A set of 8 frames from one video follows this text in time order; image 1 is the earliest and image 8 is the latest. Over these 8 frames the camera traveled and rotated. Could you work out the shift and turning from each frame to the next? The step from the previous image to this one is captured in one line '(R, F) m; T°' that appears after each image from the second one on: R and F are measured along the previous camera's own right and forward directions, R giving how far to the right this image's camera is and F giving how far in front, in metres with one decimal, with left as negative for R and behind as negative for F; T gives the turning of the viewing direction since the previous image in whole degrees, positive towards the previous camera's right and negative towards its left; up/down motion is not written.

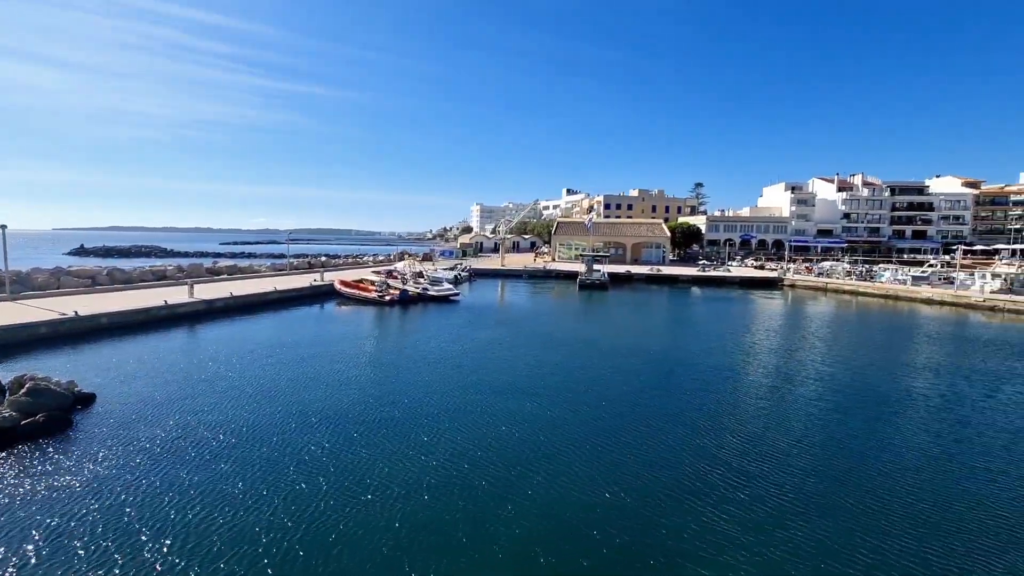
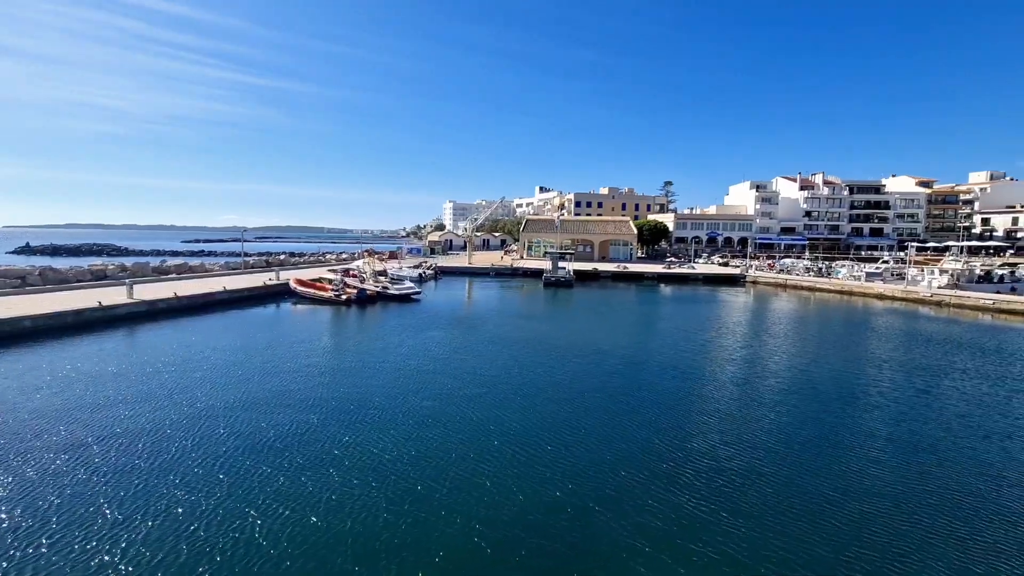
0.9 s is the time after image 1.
(+1.6, +0.8) m; +3°
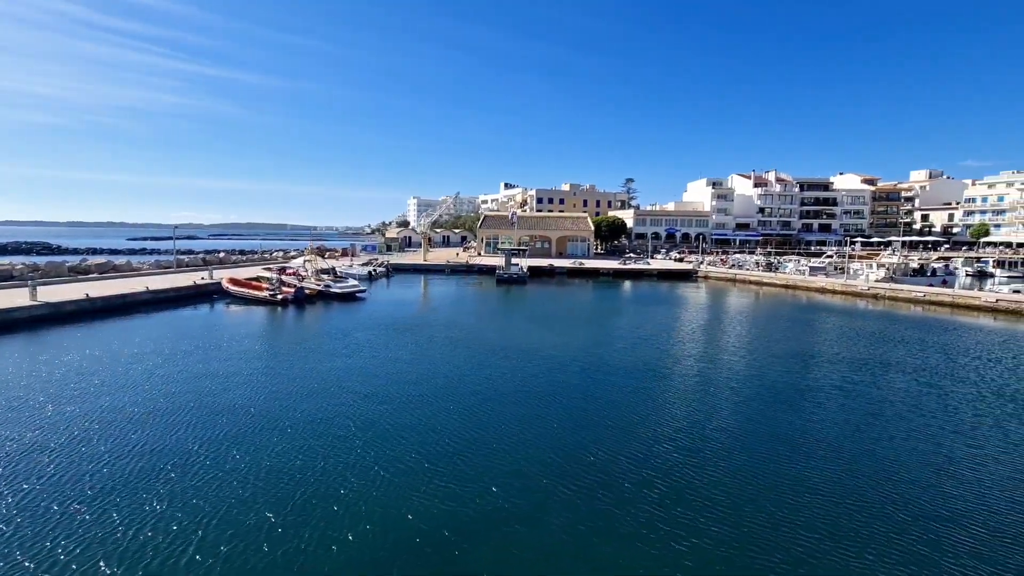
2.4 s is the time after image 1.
(+2.4, +1.2) m; +4°
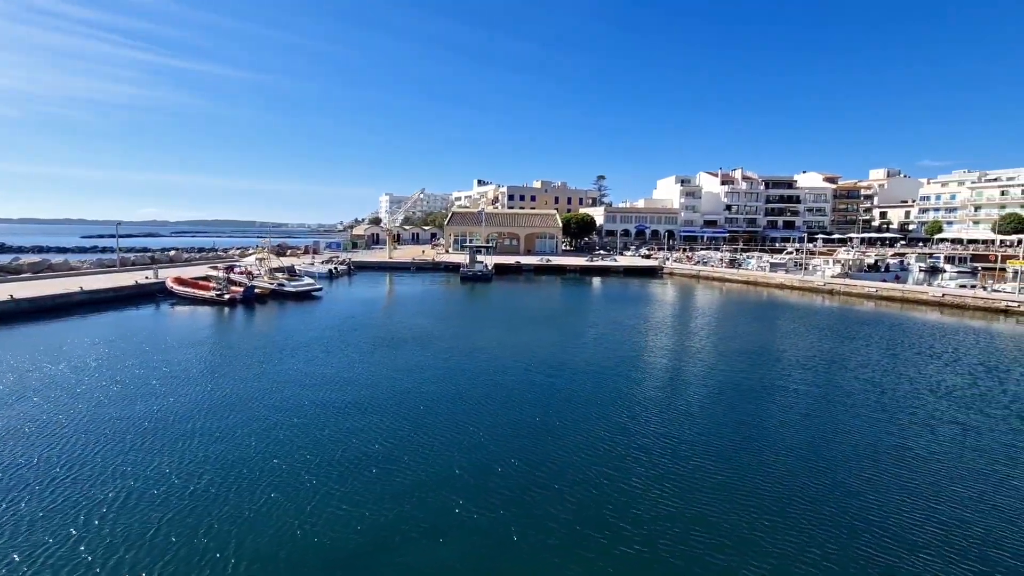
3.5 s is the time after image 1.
(+1.7, +0.9) m; +3°
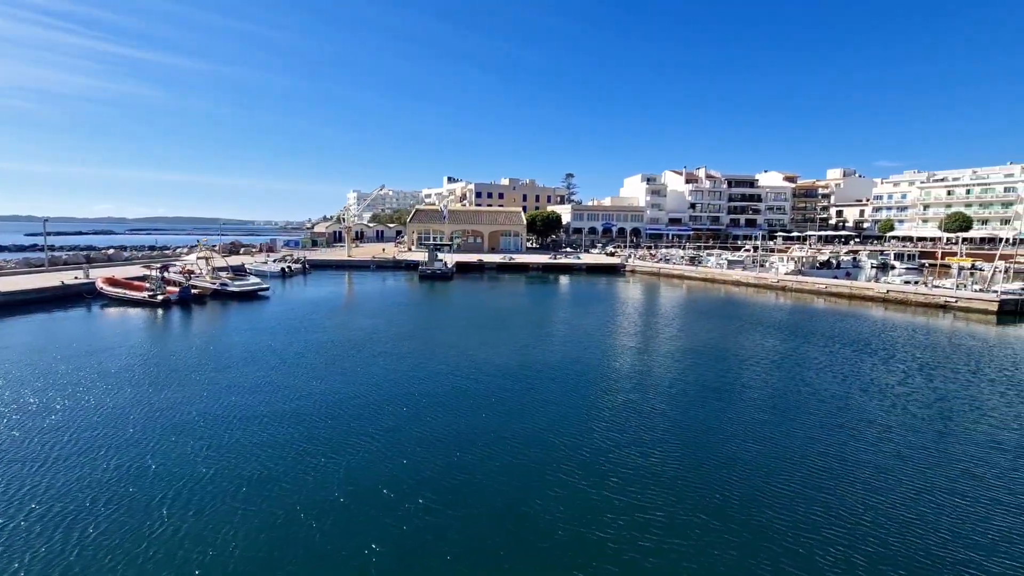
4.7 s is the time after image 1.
(+1.9, +1.1) m; +3°
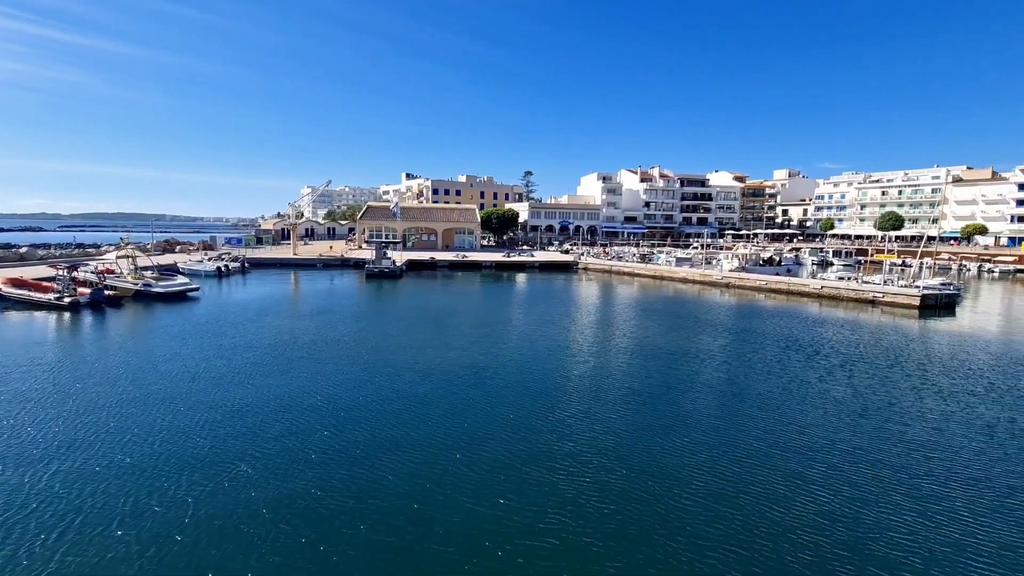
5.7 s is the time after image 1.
(+1.7, +1.0) m; +4°
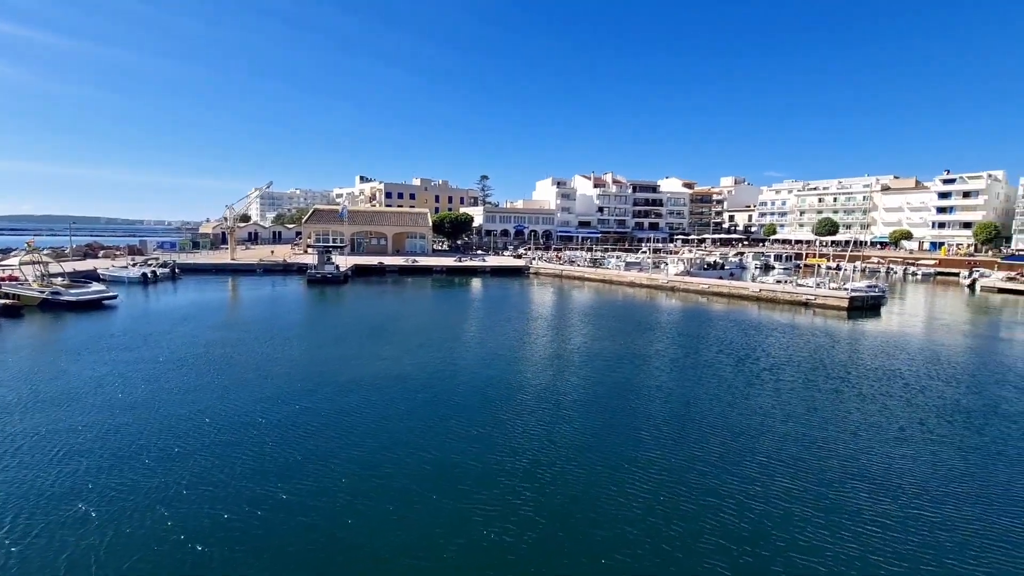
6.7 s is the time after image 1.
(+1.4, +0.9) m; +5°
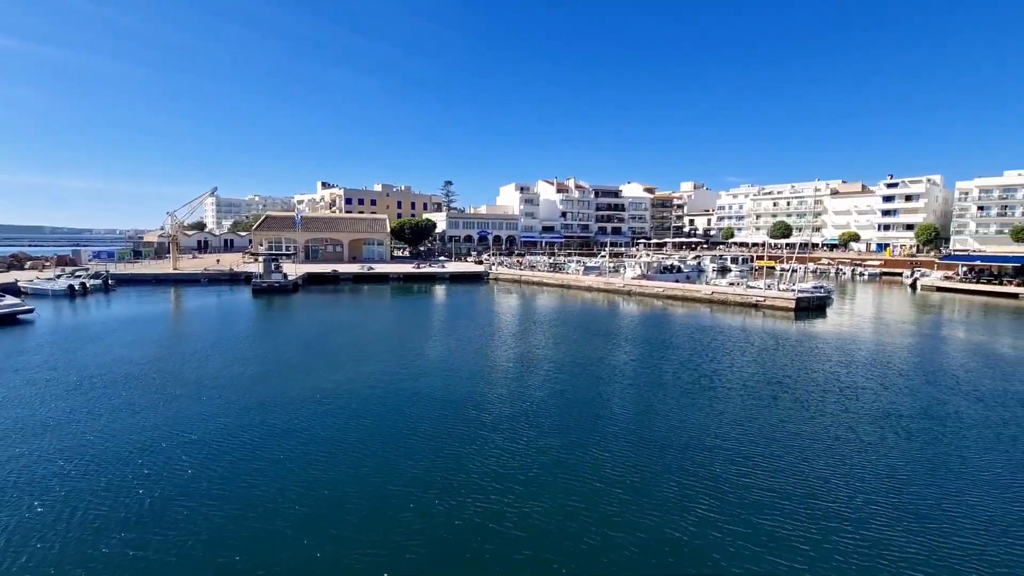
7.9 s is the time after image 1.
(+1.6, +1.2) m; +4°
